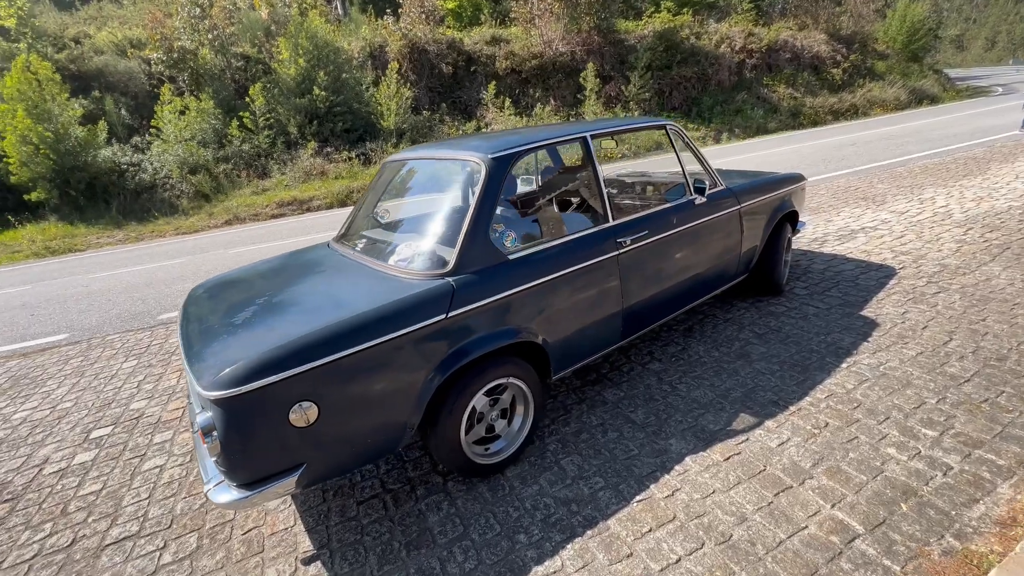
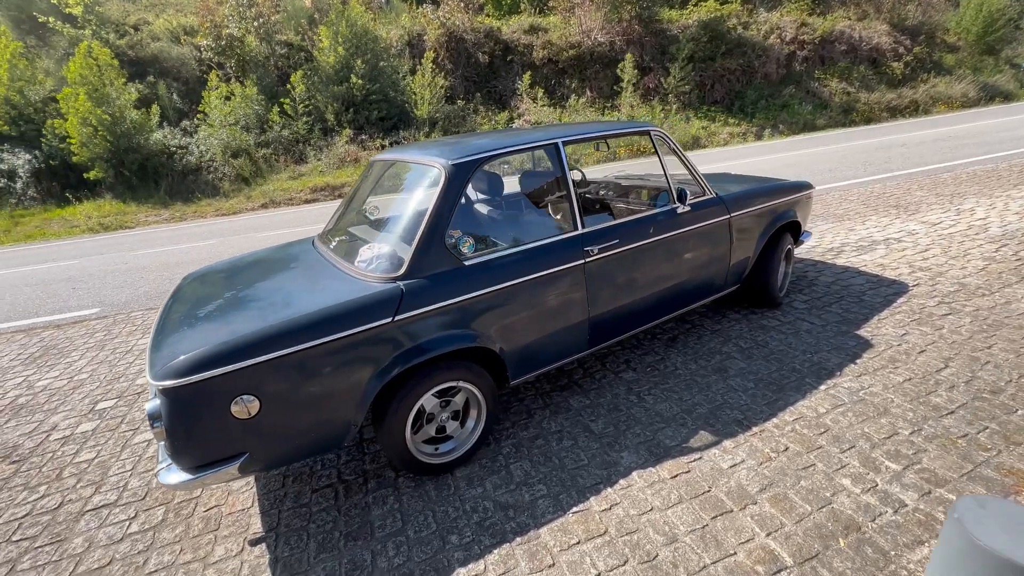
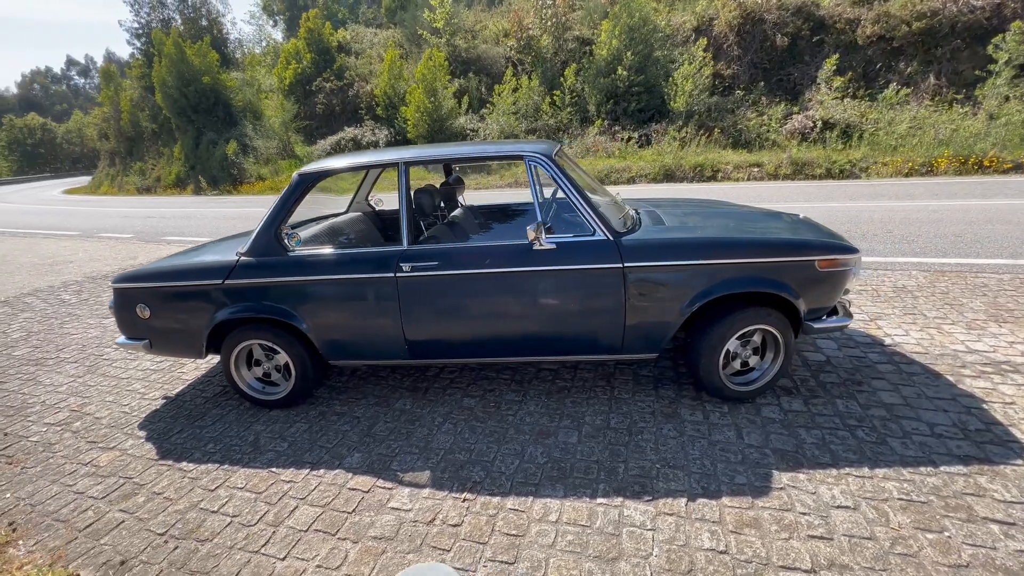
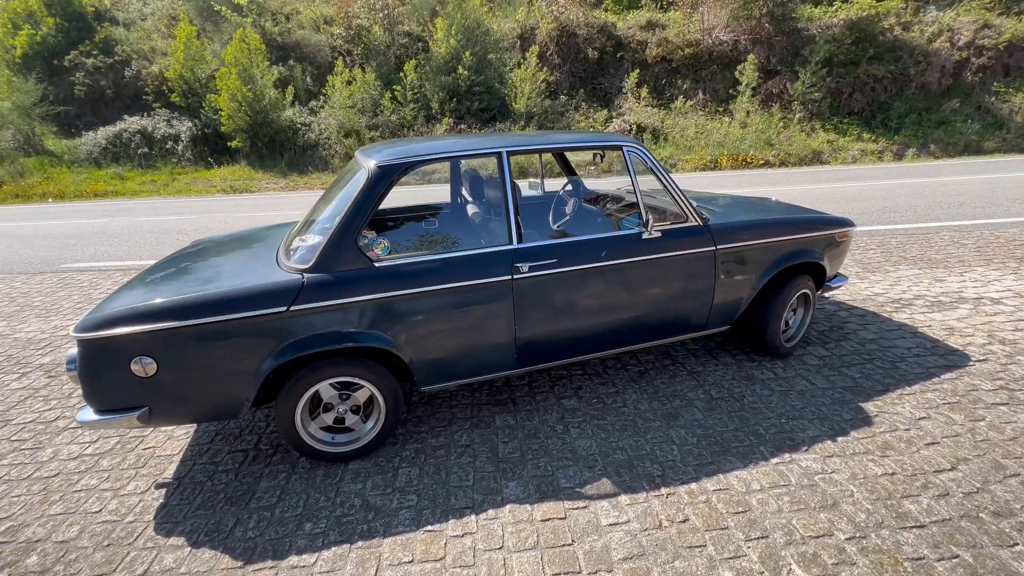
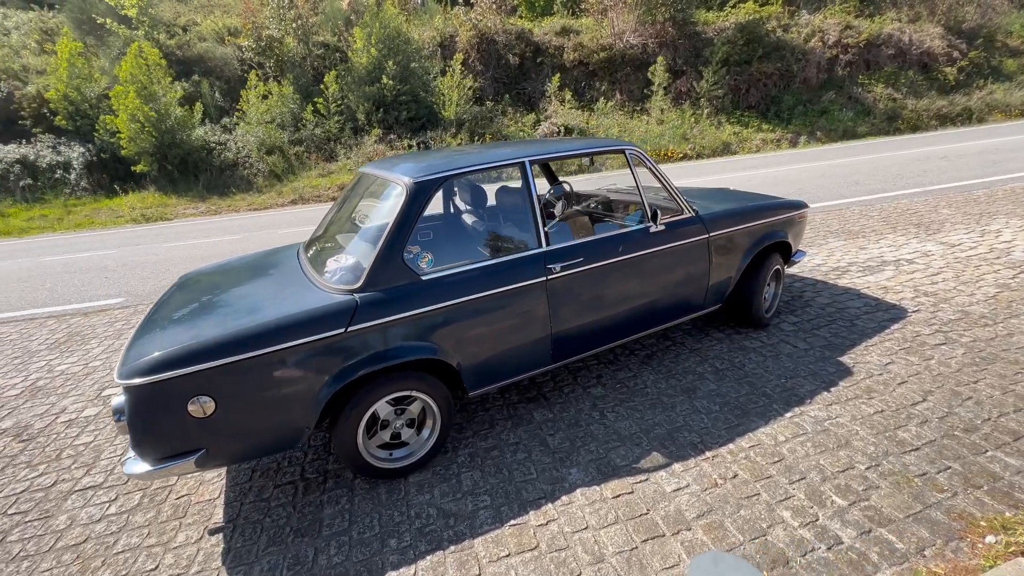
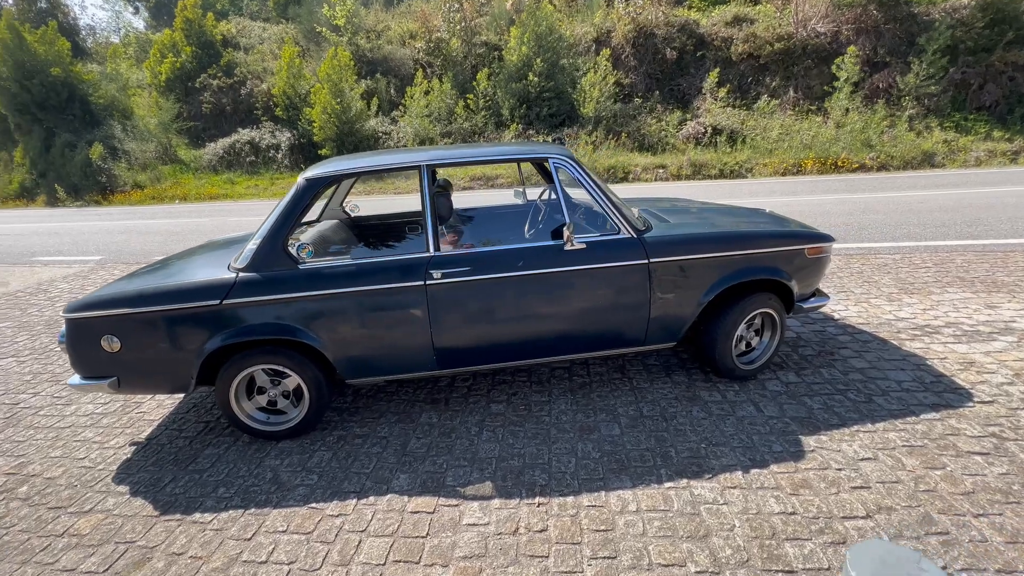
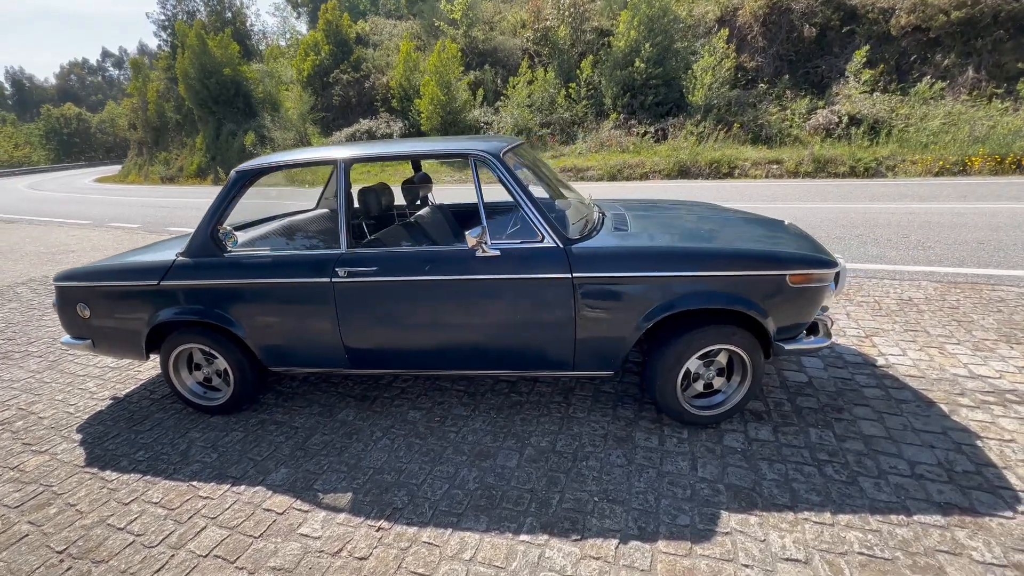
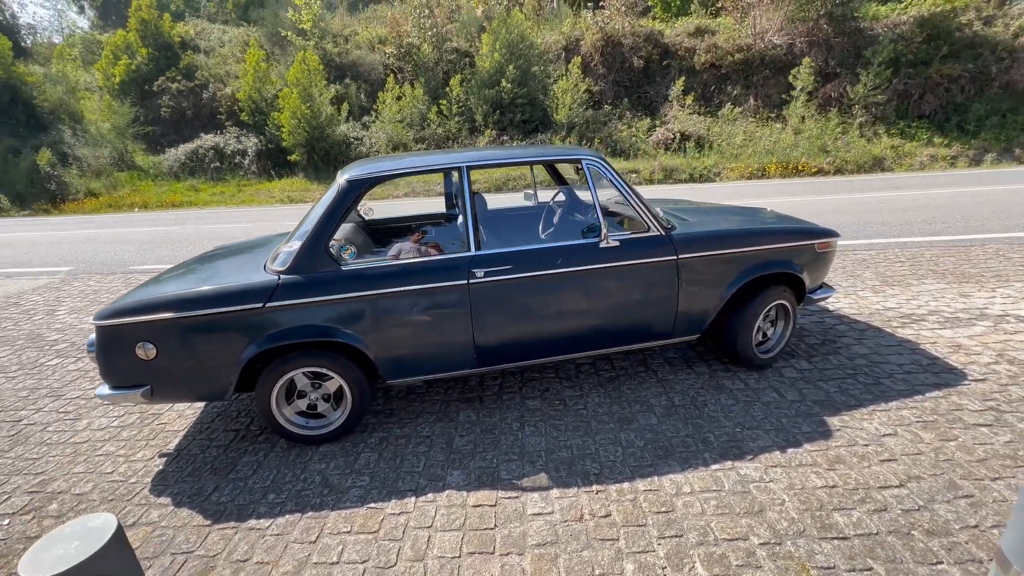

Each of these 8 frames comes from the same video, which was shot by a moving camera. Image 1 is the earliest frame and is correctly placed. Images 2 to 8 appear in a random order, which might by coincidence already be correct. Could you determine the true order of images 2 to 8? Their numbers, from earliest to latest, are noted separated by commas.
2, 5, 4, 8, 6, 3, 7
